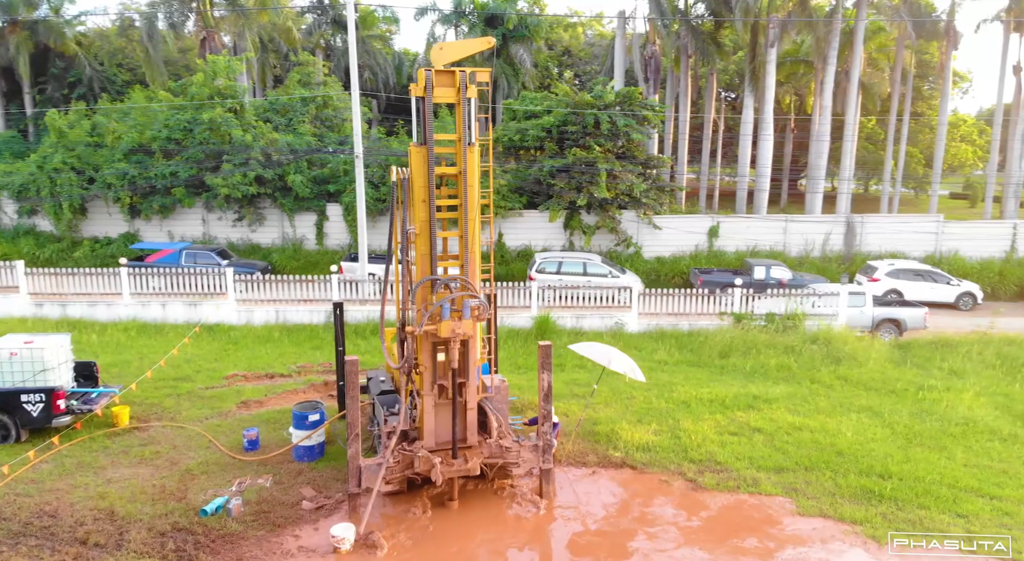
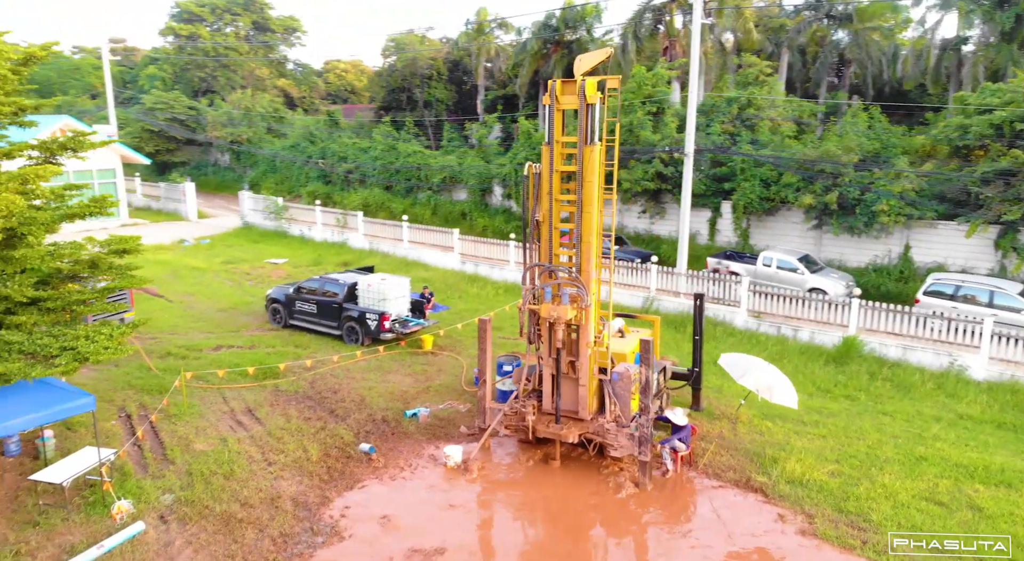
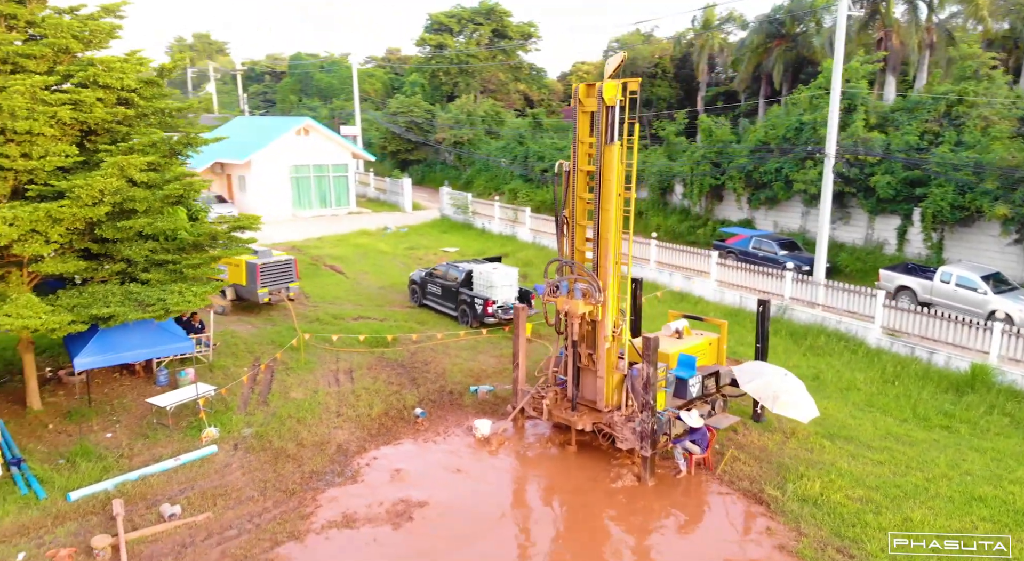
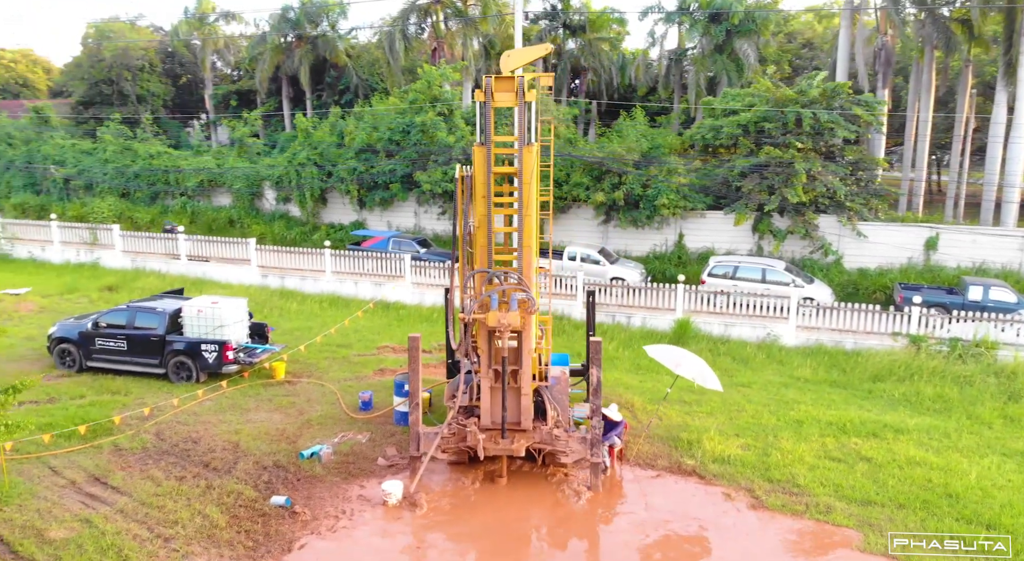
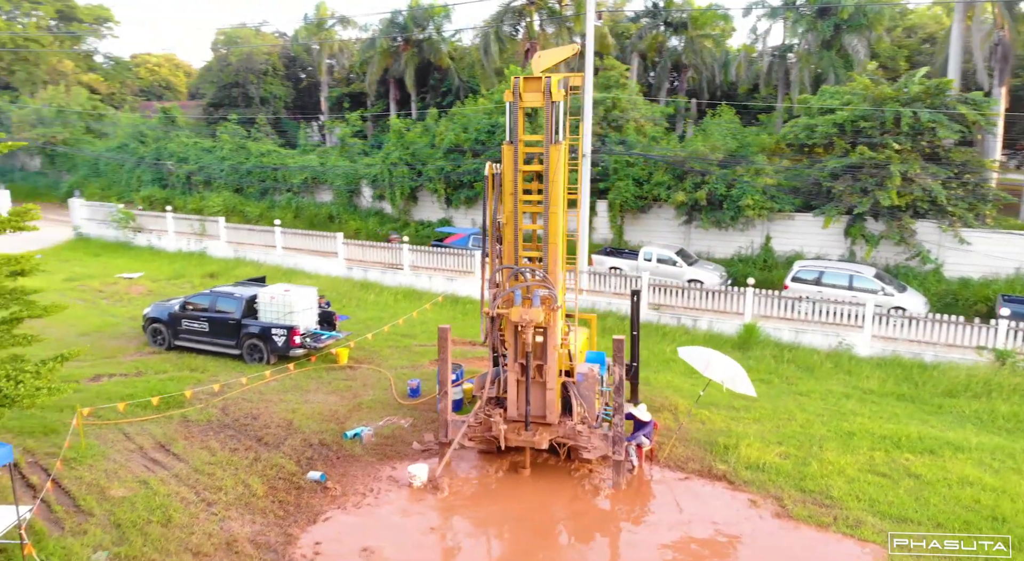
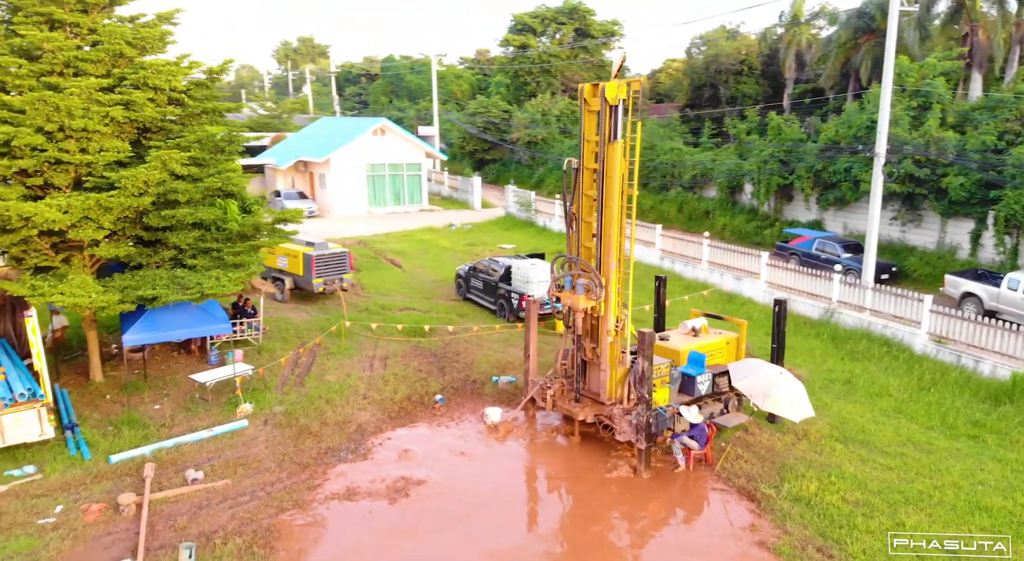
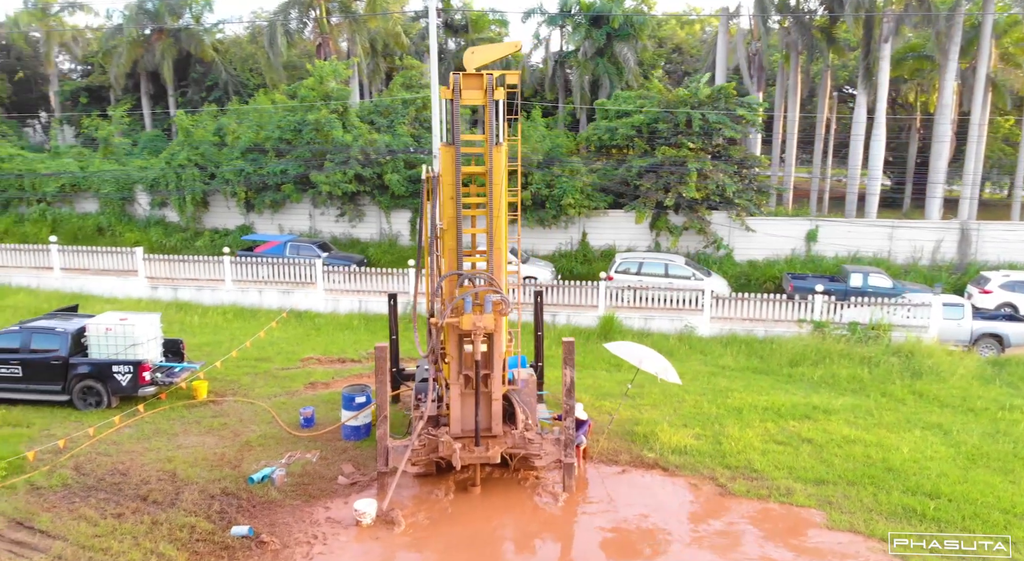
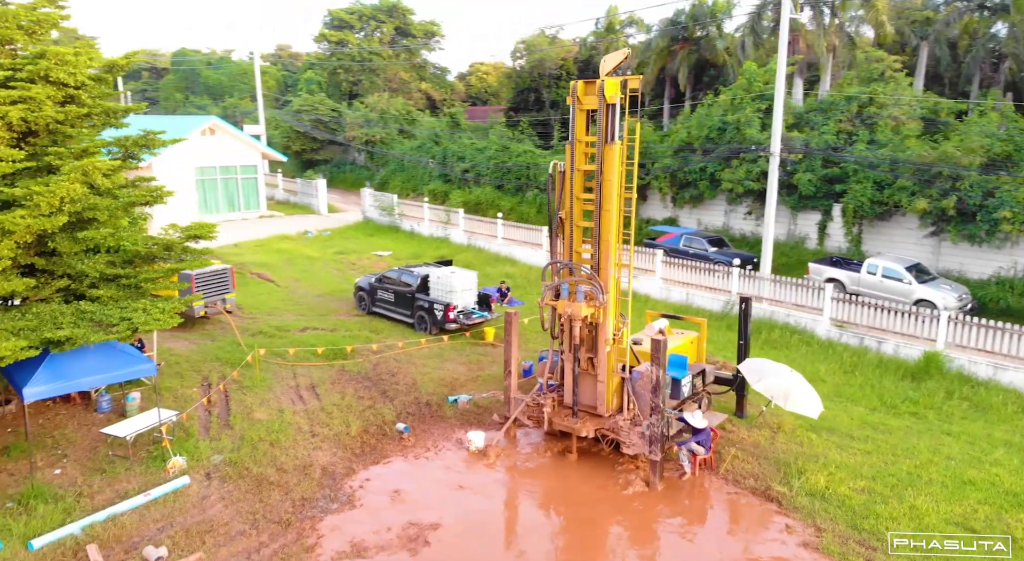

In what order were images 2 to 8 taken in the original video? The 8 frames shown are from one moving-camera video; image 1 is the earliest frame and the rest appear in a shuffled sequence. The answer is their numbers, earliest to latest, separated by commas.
7, 4, 5, 2, 8, 3, 6
